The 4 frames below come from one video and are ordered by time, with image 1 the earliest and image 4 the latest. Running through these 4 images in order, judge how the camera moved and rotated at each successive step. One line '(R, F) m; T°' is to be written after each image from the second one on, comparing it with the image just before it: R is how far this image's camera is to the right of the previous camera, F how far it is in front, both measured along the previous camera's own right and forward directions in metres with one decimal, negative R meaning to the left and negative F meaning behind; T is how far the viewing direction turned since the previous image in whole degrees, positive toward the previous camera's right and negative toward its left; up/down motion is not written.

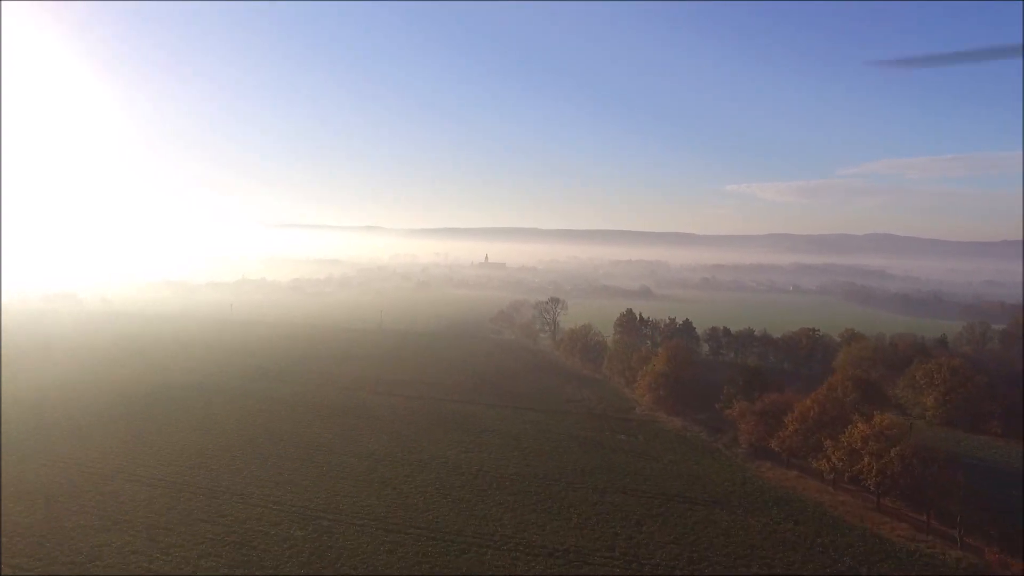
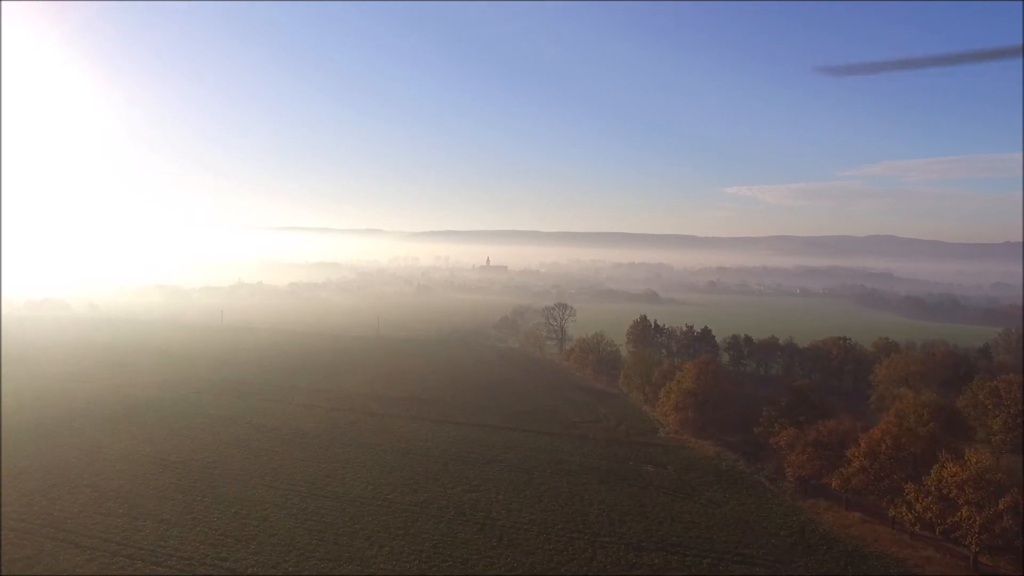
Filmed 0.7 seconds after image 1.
(-0.2, +1.7) m; 0°
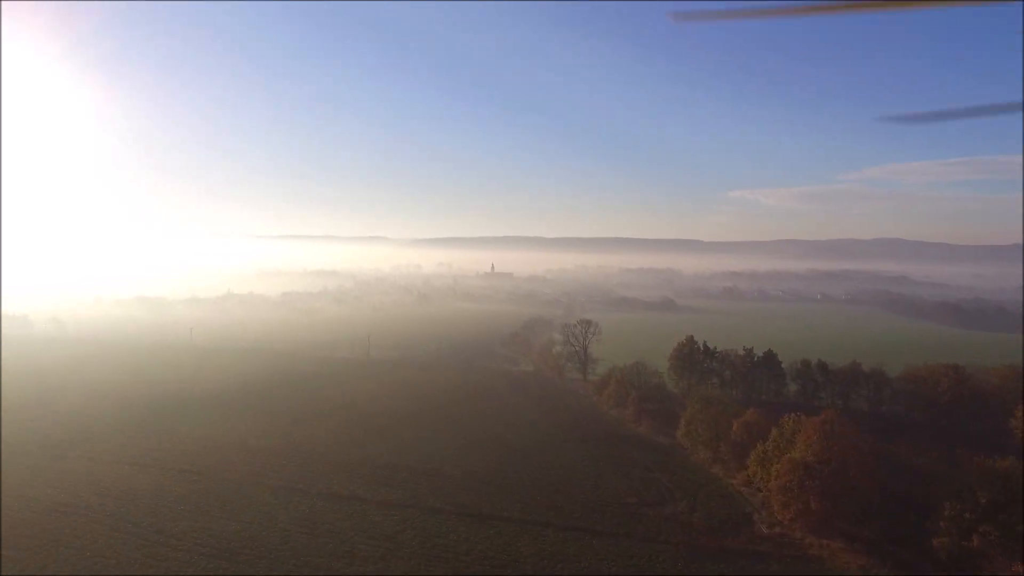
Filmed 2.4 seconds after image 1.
(-0.4, +4.6) m; 0°
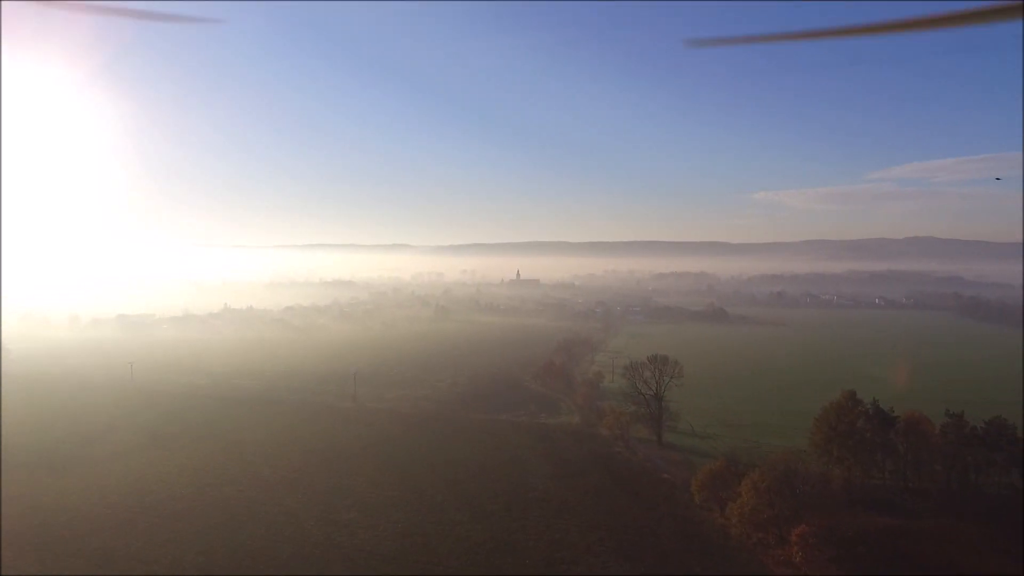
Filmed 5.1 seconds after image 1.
(-0.4, +7.6) m; -3°
